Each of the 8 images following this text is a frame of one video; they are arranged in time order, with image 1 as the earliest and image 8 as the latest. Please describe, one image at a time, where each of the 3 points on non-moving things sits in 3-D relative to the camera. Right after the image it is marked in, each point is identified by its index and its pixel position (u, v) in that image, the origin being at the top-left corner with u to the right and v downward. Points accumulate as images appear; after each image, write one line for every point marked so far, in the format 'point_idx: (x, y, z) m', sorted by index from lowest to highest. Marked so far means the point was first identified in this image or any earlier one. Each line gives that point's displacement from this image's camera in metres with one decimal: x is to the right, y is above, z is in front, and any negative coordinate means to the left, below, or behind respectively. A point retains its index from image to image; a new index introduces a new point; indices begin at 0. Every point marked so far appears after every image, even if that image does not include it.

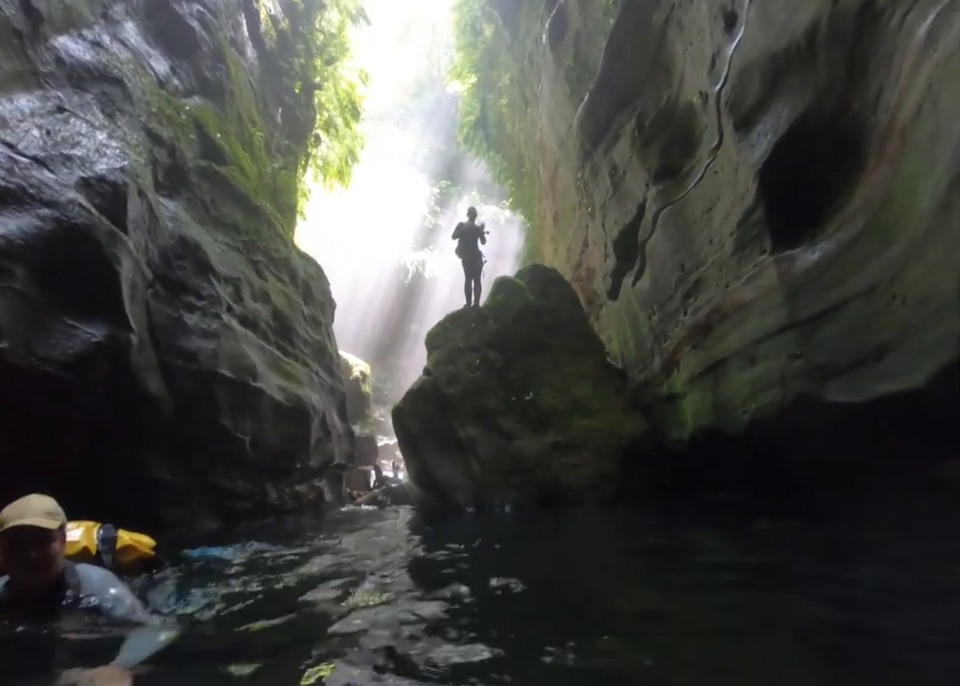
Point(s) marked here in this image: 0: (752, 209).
0: (+3.2, +1.5, +5.6) m
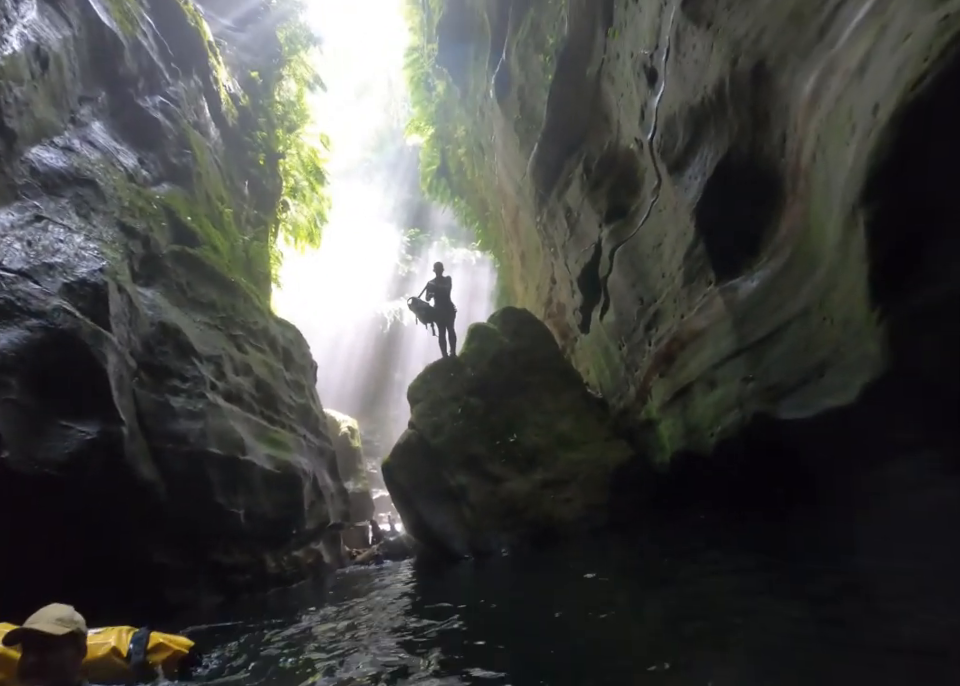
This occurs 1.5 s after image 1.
0: (+2.8, +1.2, +6.1) m
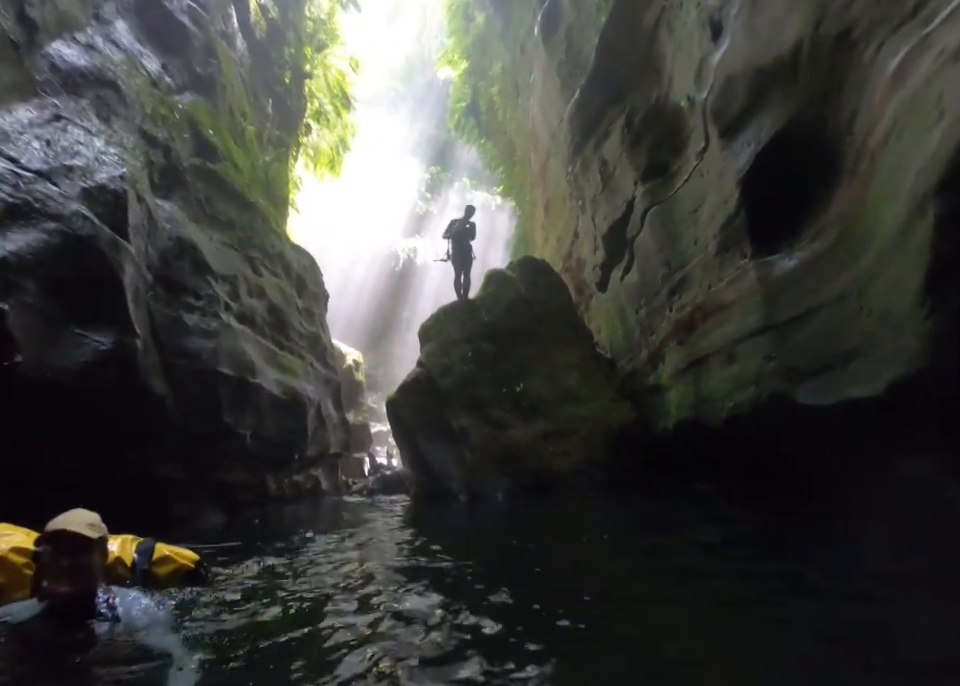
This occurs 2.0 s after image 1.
0: (+3.1, +1.6, +5.8) m
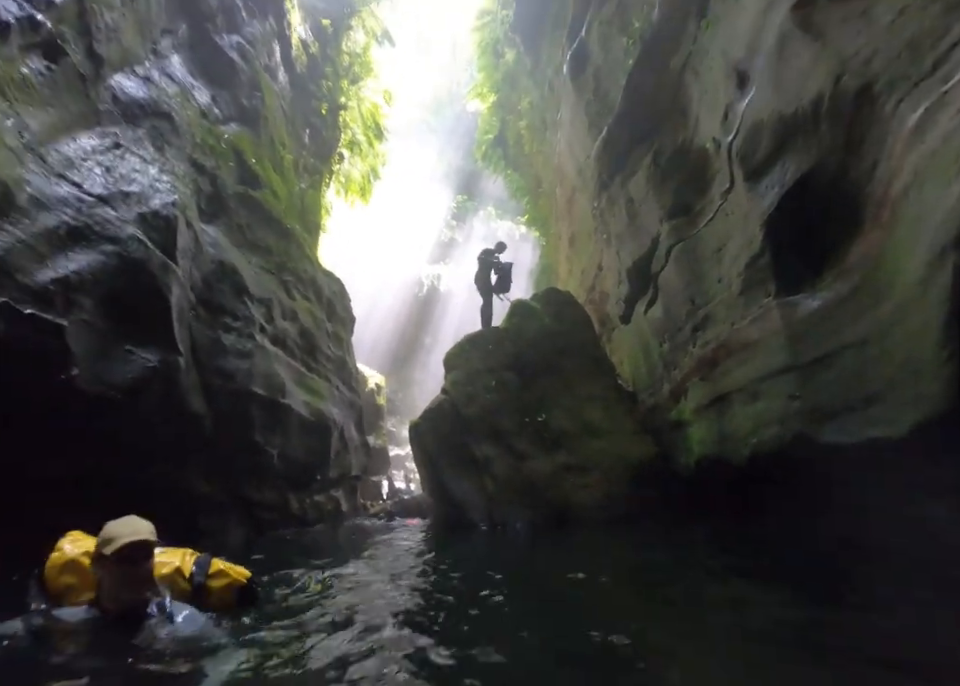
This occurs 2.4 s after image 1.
0: (+3.5, +1.1, +5.9) m
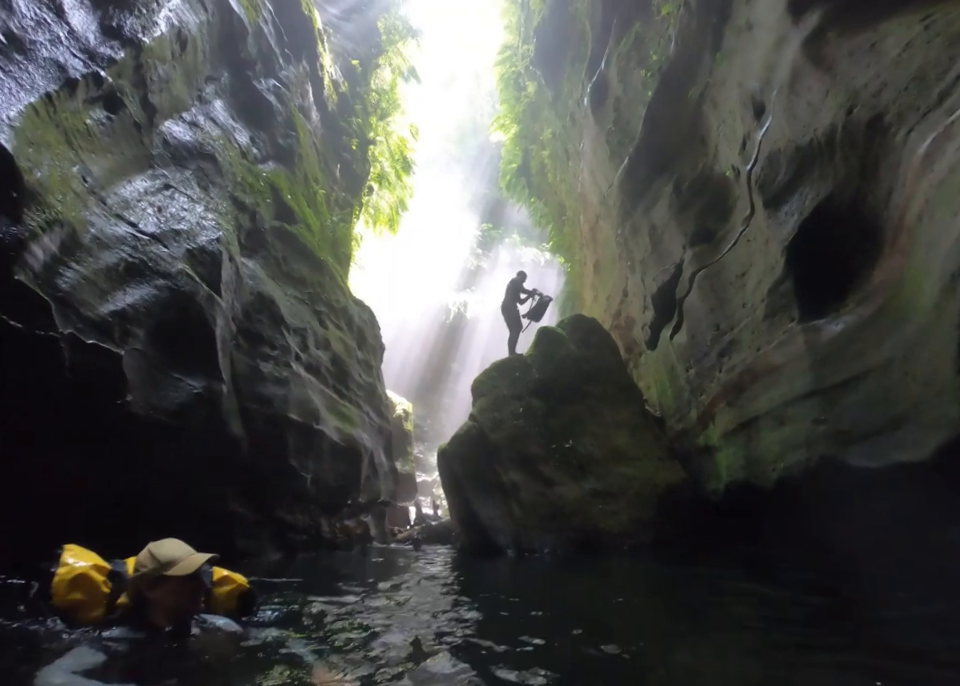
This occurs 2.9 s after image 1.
0: (+3.8, +0.8, +5.9) m
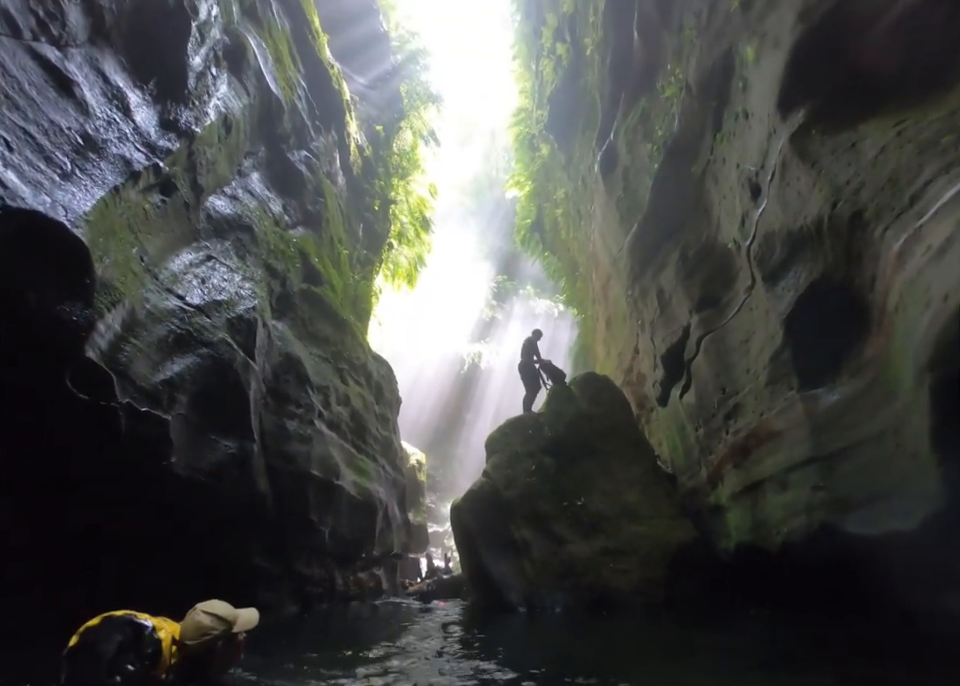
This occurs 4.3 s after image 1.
0: (+3.9, -0.1, +6.3) m
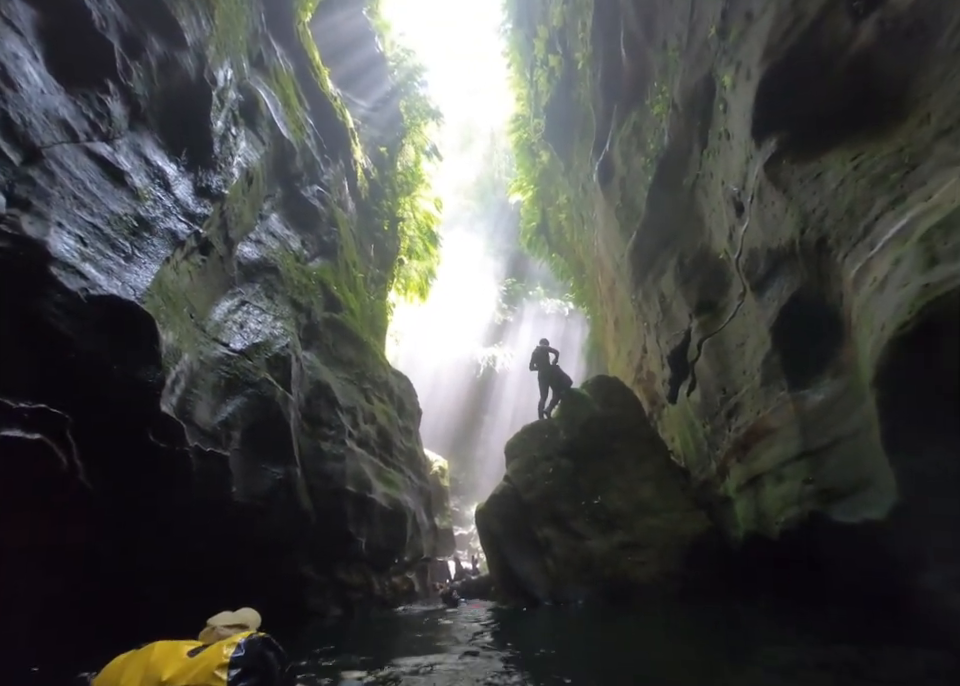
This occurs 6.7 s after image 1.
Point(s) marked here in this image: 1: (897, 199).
0: (+4.1, -0.2, +6.8) m
1: (+3.8, +1.3, +4.3) m
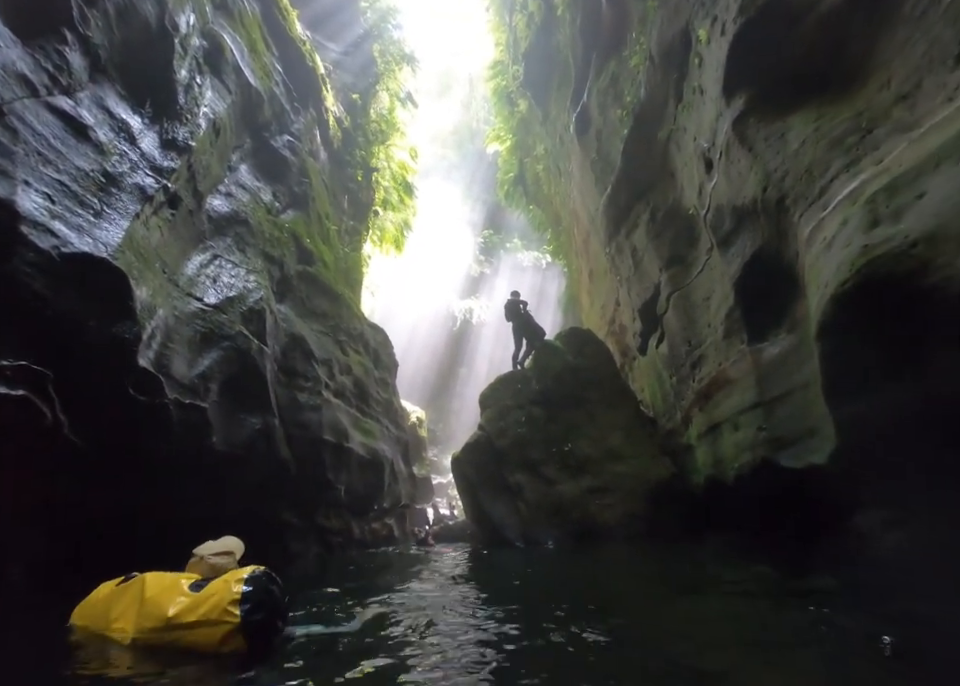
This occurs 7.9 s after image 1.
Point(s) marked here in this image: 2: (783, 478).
0: (+3.7, +0.5, +7.2) m
1: (+3.5, +1.7, +4.5) m
2: (+4.0, -1.8, +6.4) m
